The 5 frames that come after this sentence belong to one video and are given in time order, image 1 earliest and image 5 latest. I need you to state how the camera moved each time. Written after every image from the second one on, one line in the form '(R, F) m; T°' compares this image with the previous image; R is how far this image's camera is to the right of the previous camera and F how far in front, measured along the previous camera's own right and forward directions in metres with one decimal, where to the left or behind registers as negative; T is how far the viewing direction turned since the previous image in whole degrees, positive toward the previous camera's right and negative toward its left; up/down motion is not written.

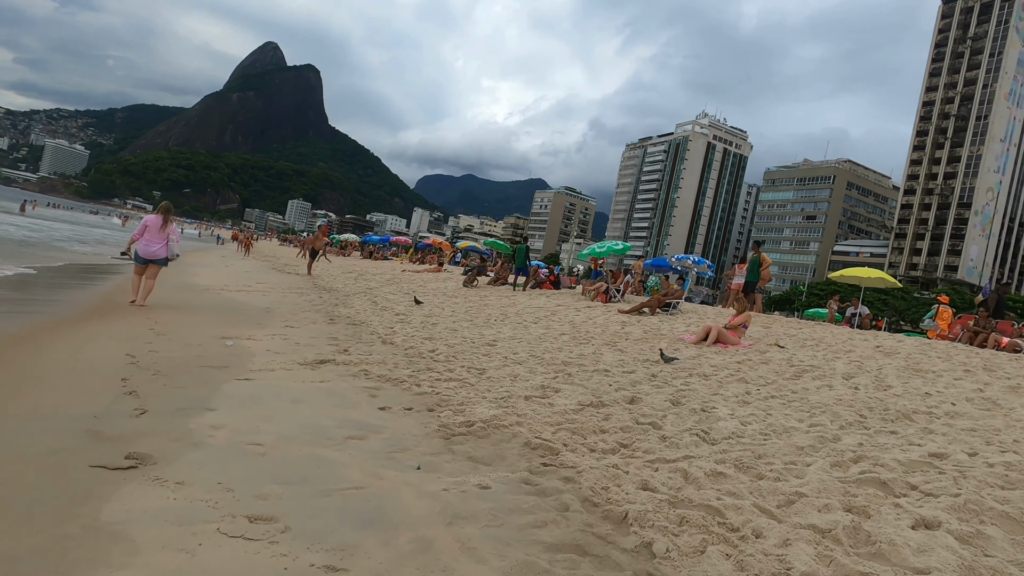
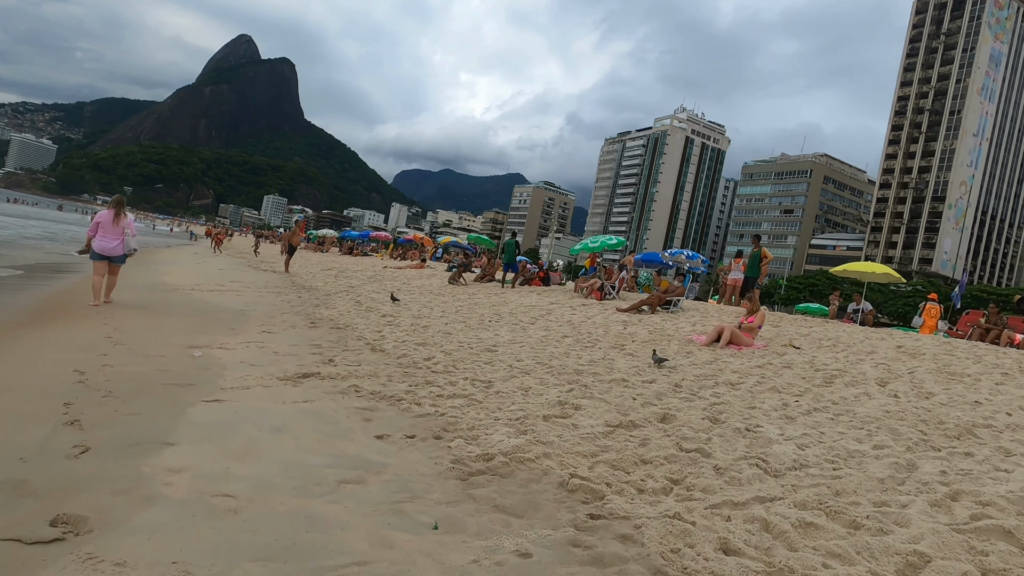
(-0.2, +0.7) m; +2°
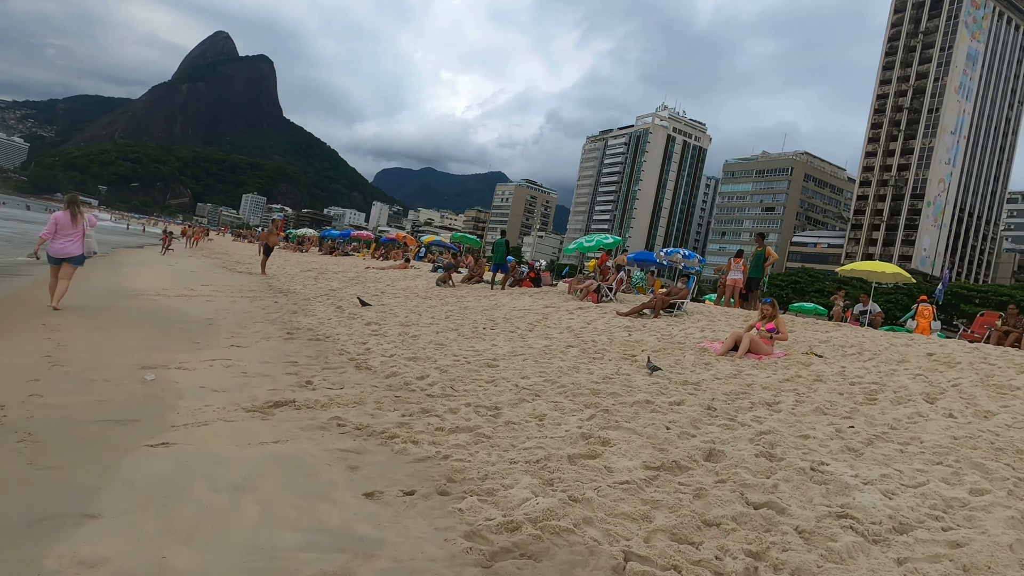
(-0.2, +0.8) m; +2°
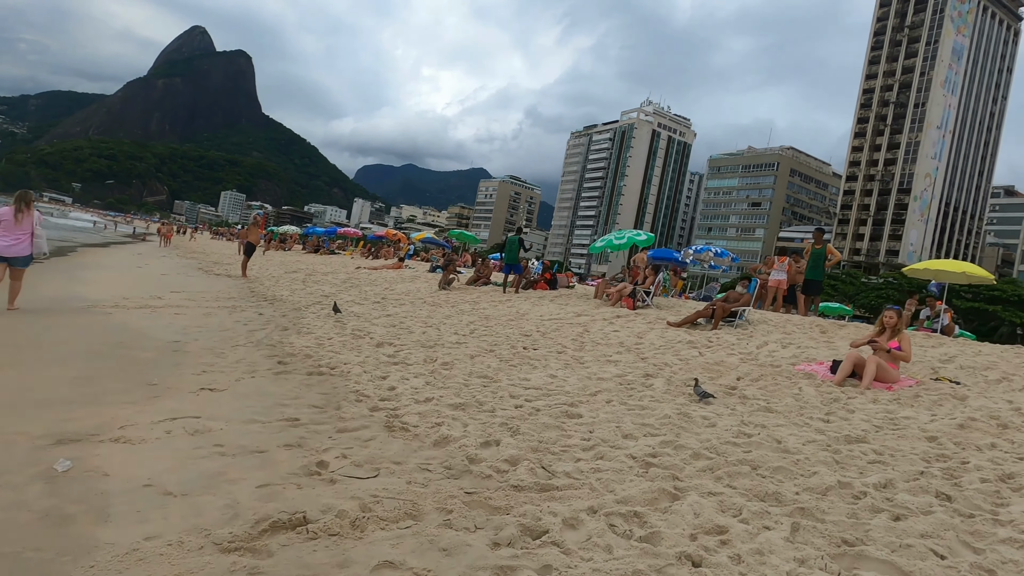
(-0.7, +1.7) m; +1°
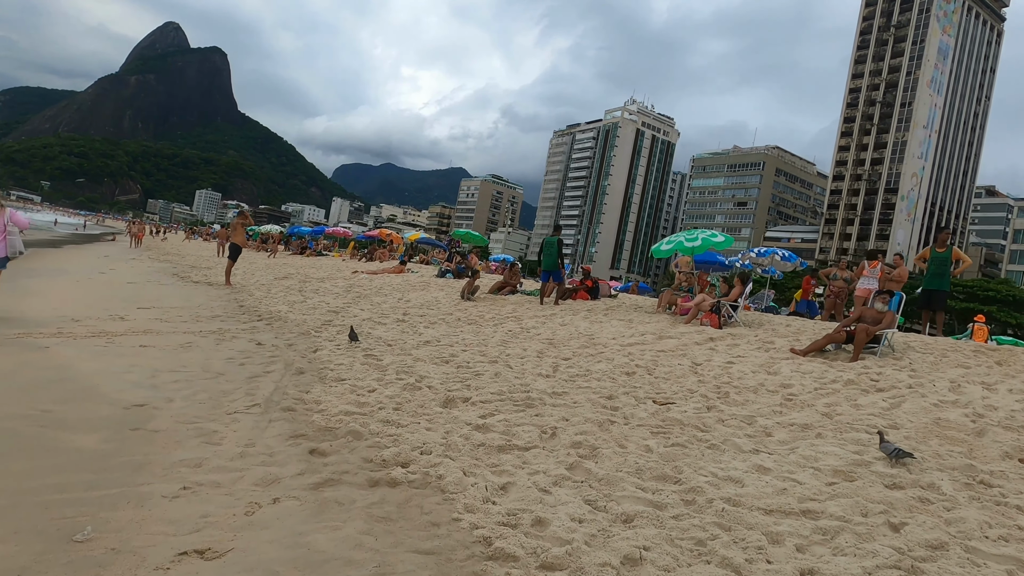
(-1.0, +2.2) m; +2°
